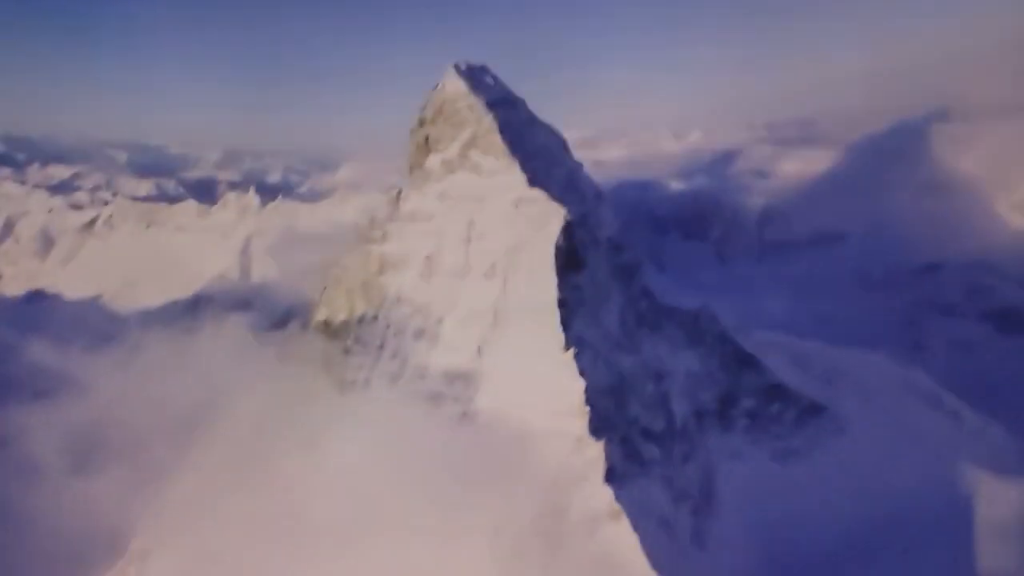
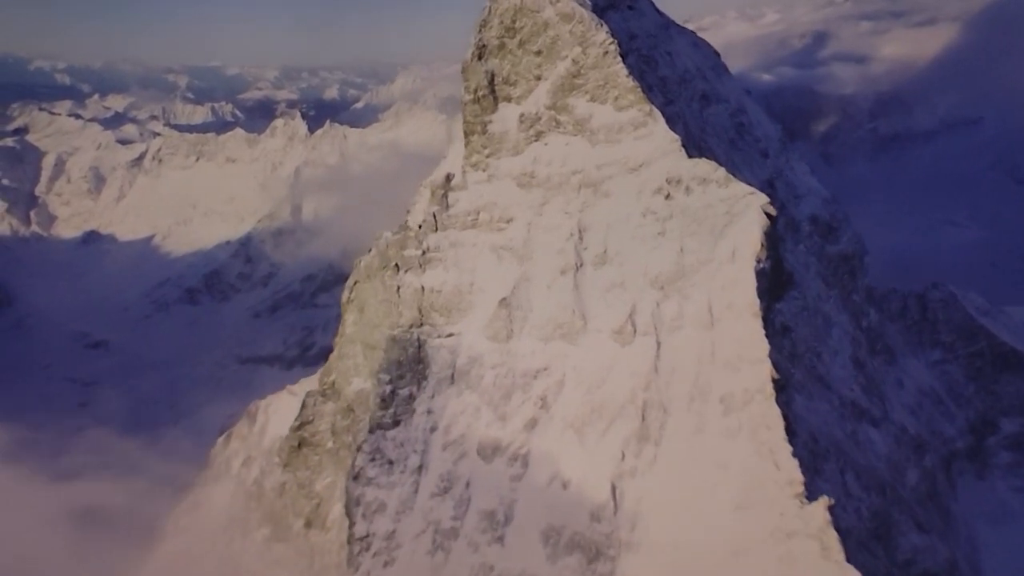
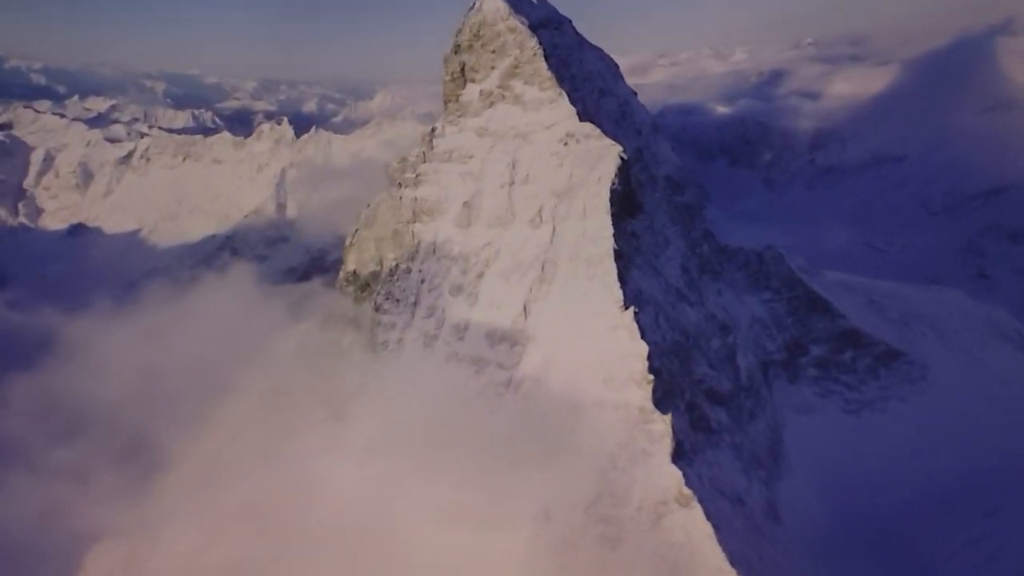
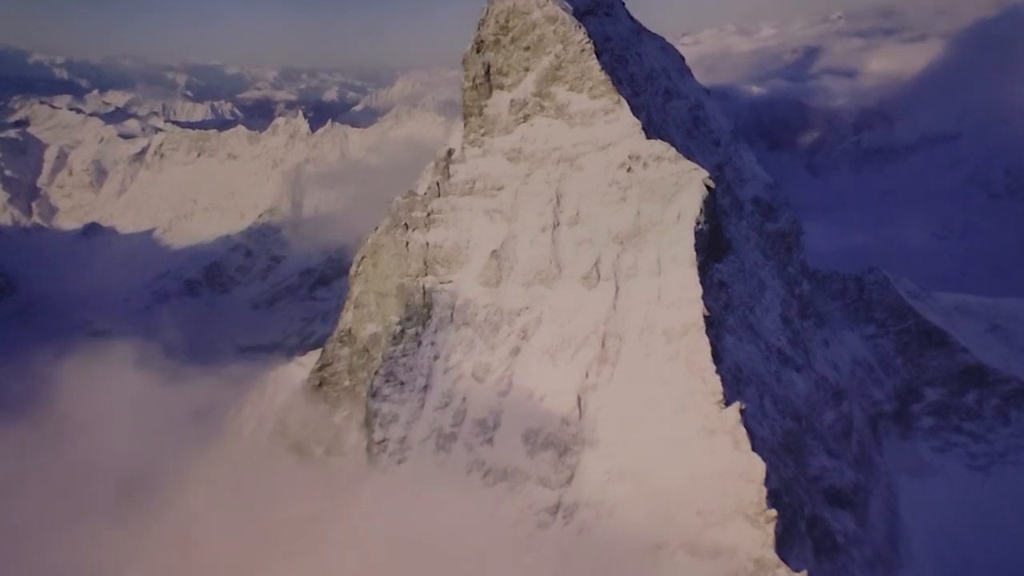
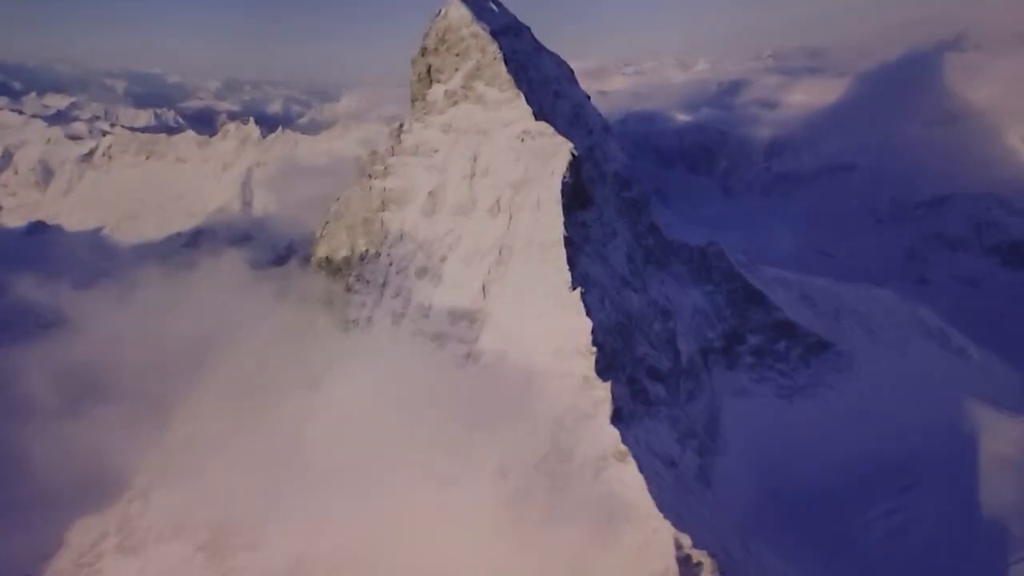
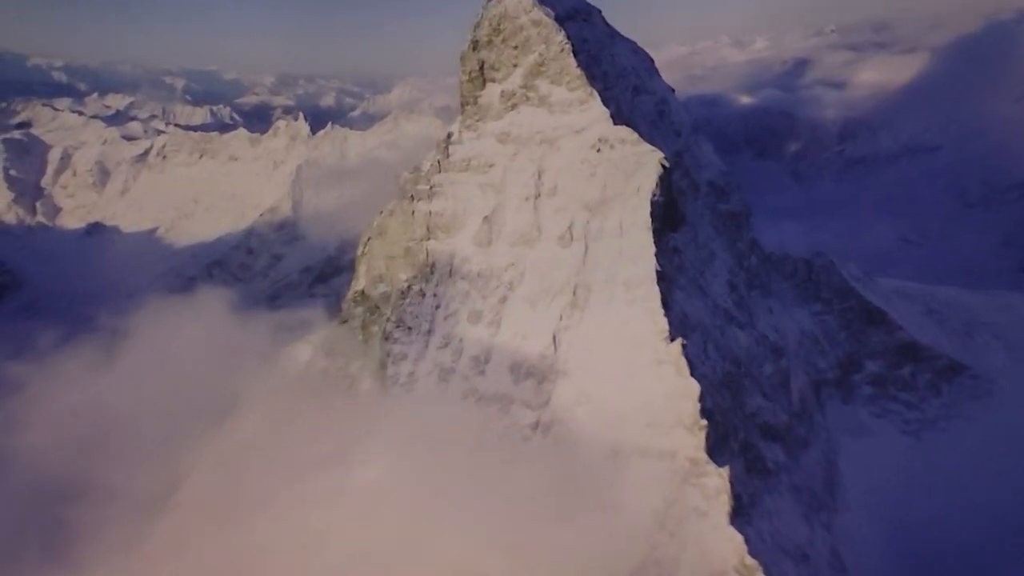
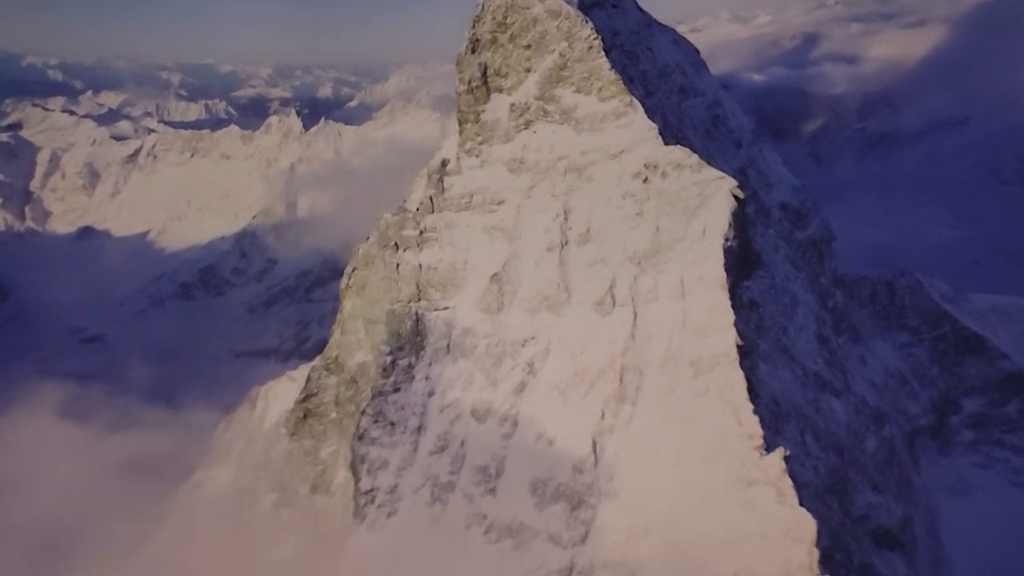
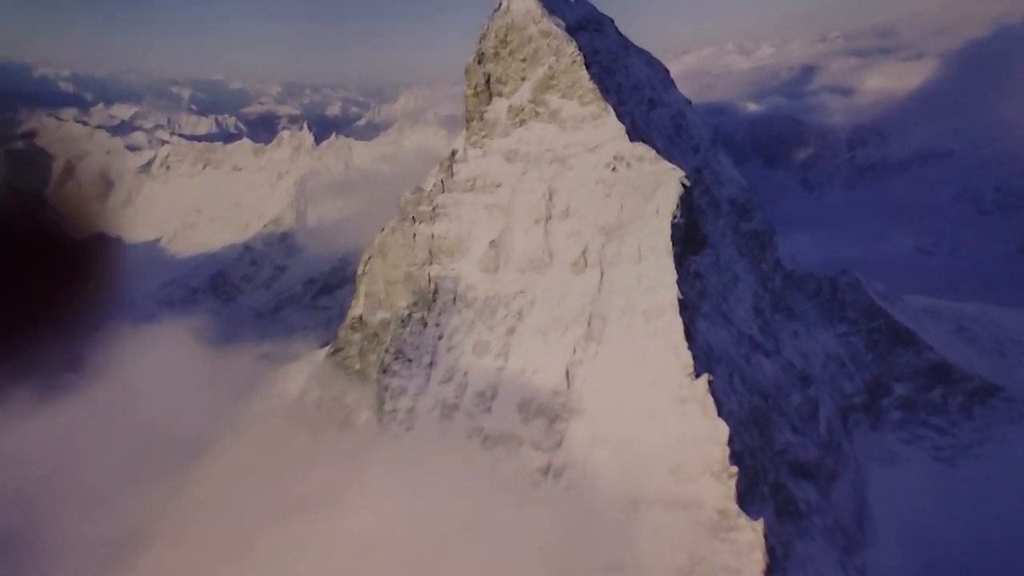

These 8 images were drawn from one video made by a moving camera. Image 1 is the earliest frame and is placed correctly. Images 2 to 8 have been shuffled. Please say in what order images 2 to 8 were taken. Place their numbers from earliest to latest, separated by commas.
5, 3, 6, 8, 4, 7, 2
